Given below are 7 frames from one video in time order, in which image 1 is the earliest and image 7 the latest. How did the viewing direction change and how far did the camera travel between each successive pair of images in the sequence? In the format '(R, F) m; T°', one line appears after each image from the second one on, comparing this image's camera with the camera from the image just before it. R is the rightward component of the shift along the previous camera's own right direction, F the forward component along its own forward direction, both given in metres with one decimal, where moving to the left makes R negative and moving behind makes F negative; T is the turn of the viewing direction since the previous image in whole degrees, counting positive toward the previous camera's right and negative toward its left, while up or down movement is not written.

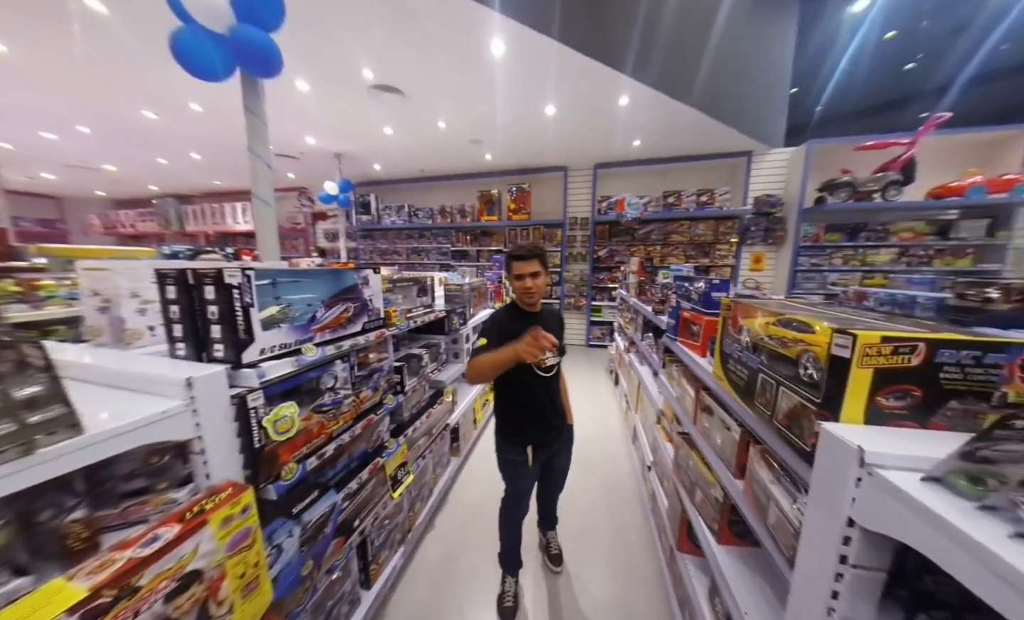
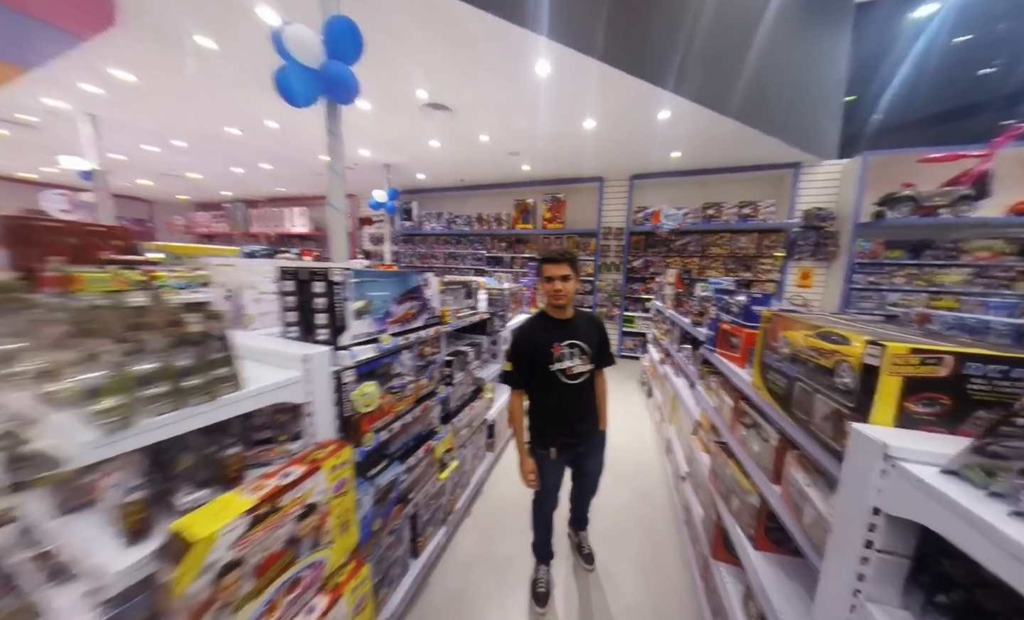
(-0.1, -0.1) m; -5°
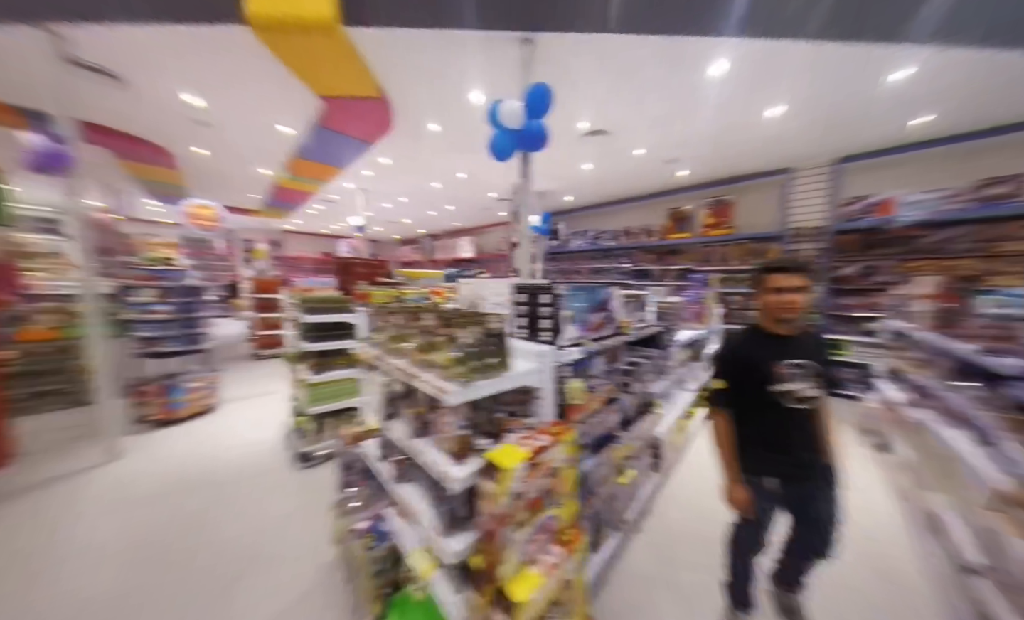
(-0.2, -0.2) m; -25°
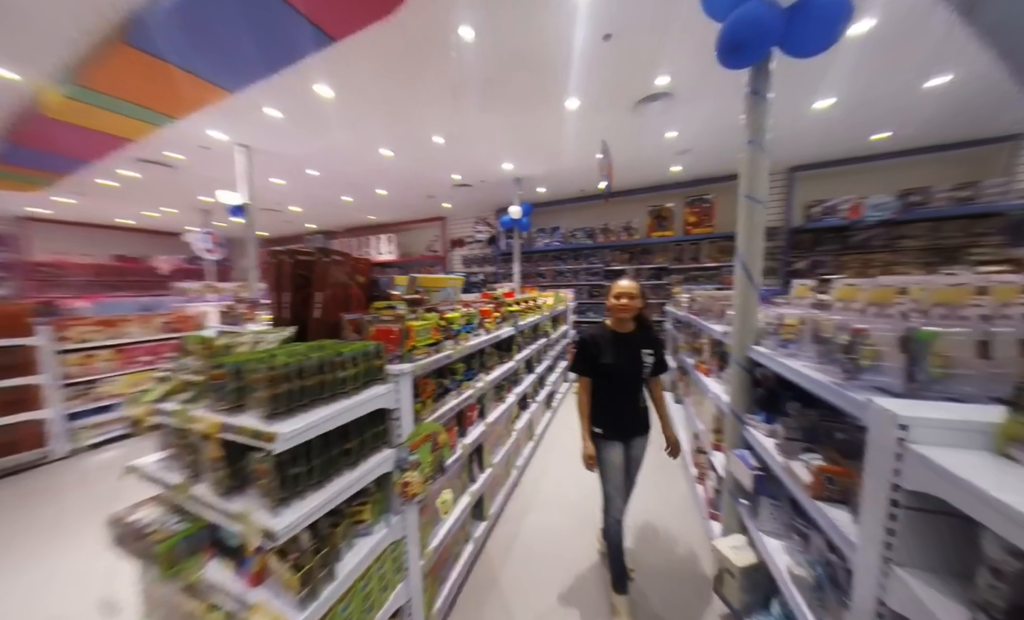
(-1.4, +1.6) m; +21°
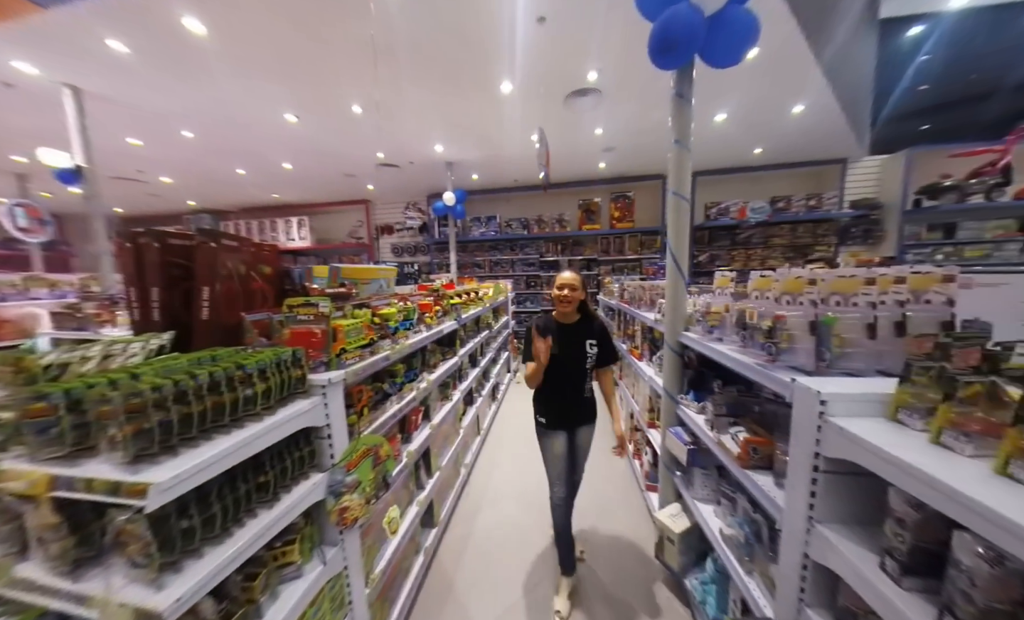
(-0.1, +0.1) m; +12°
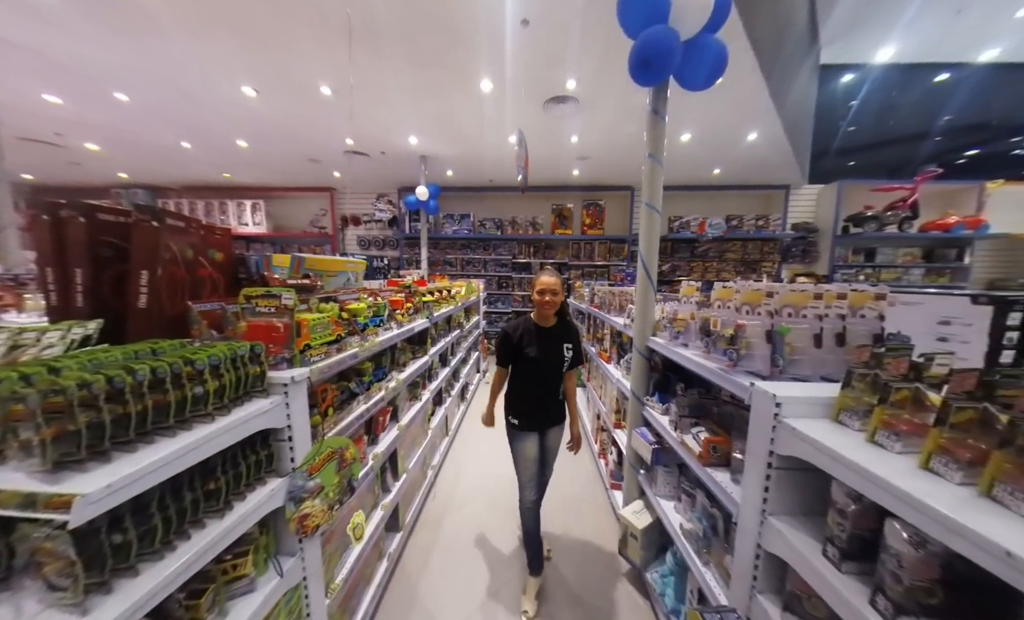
(0.0, 0.0) m; +6°
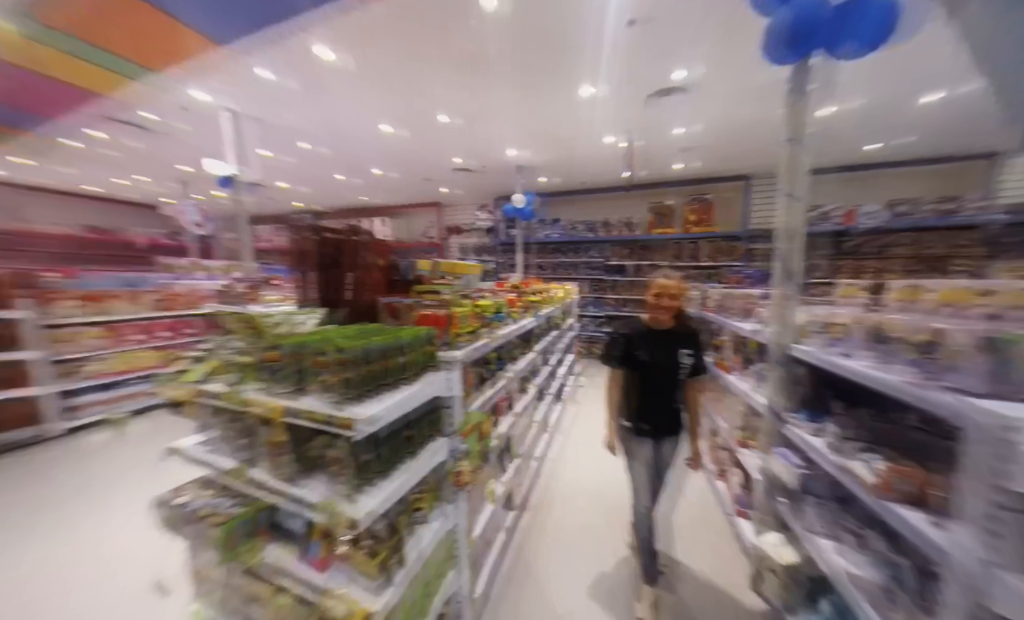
(-0.2, -0.1) m; -15°
